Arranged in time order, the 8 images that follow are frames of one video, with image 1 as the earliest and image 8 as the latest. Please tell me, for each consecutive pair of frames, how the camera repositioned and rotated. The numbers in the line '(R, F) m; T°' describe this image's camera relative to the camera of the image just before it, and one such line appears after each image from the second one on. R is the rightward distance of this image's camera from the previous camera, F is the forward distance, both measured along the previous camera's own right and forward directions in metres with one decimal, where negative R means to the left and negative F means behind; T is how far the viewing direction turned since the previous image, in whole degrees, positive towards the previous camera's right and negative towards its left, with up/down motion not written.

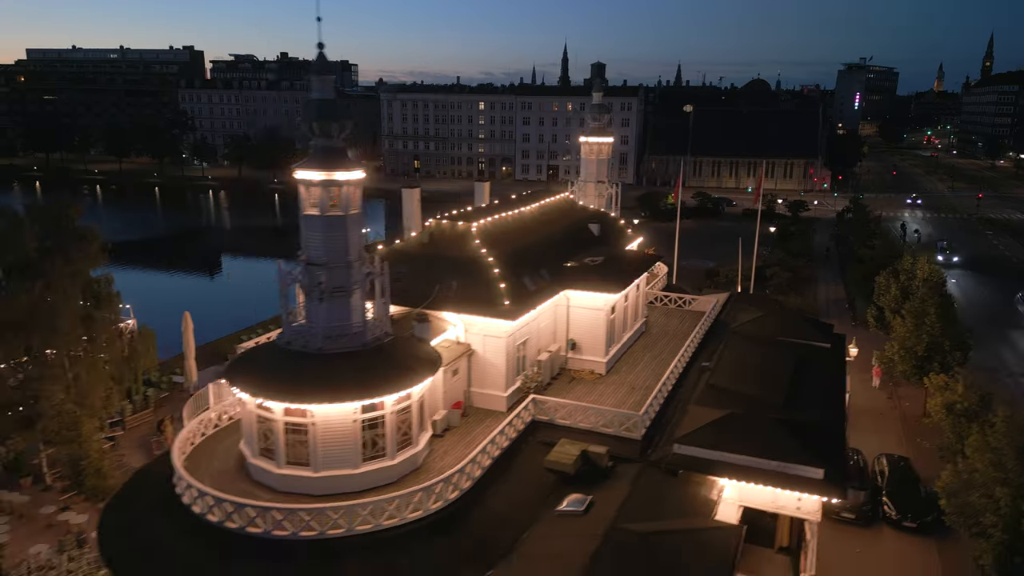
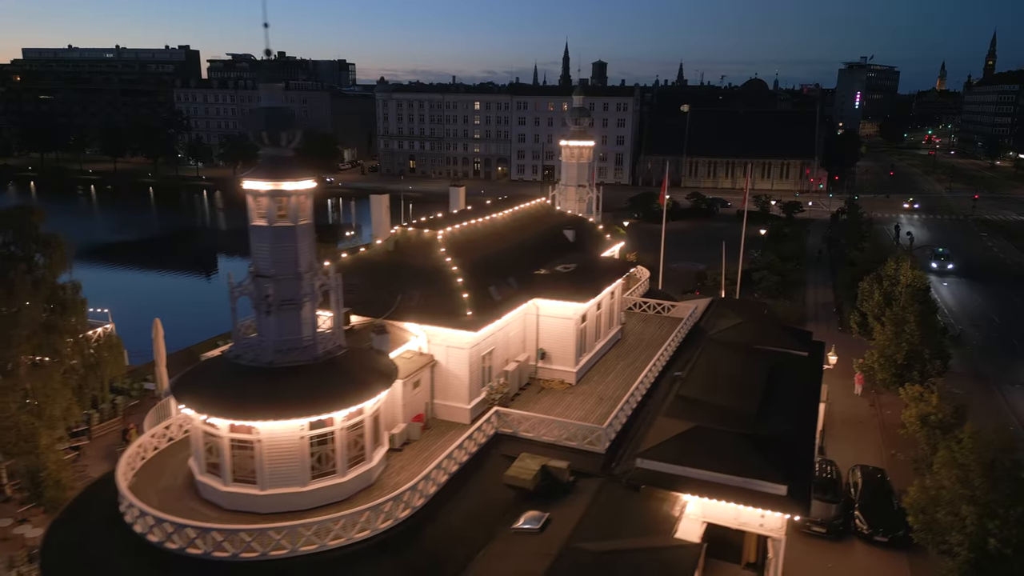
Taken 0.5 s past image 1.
(+1.0, +0.4) m; 0°
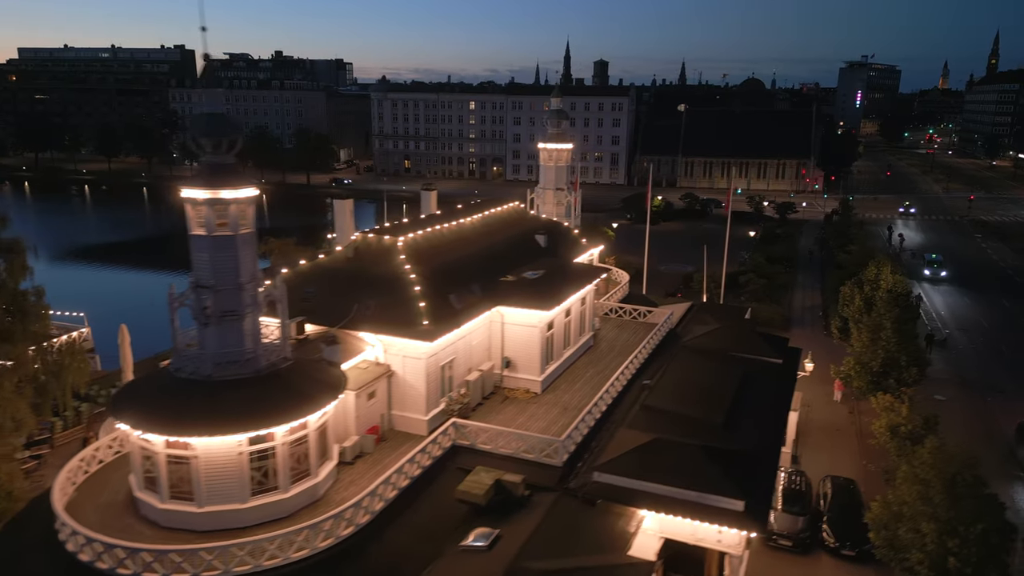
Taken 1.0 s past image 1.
(+1.1, +0.4) m; 0°
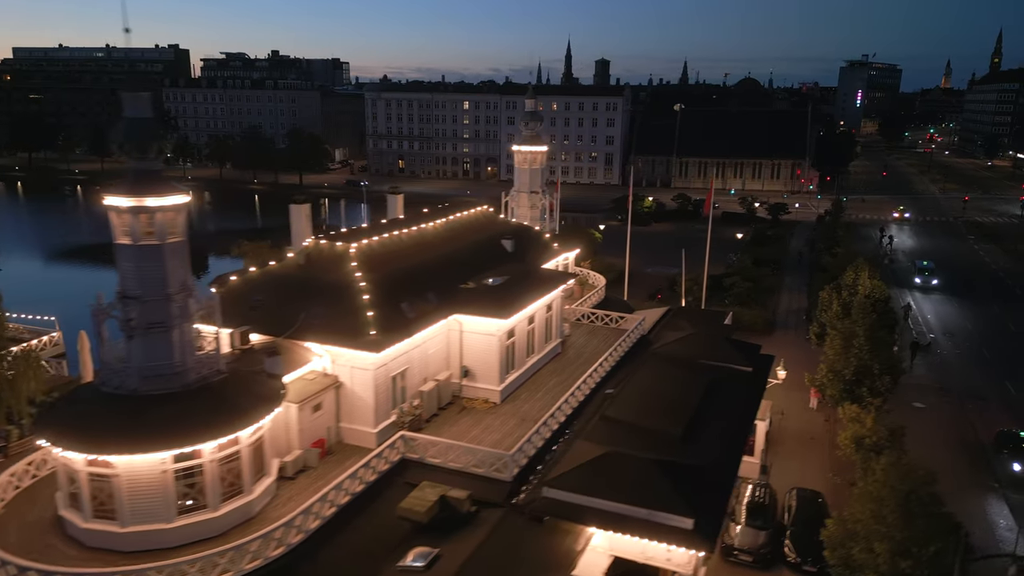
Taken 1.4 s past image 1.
(+1.2, +0.6) m; 0°
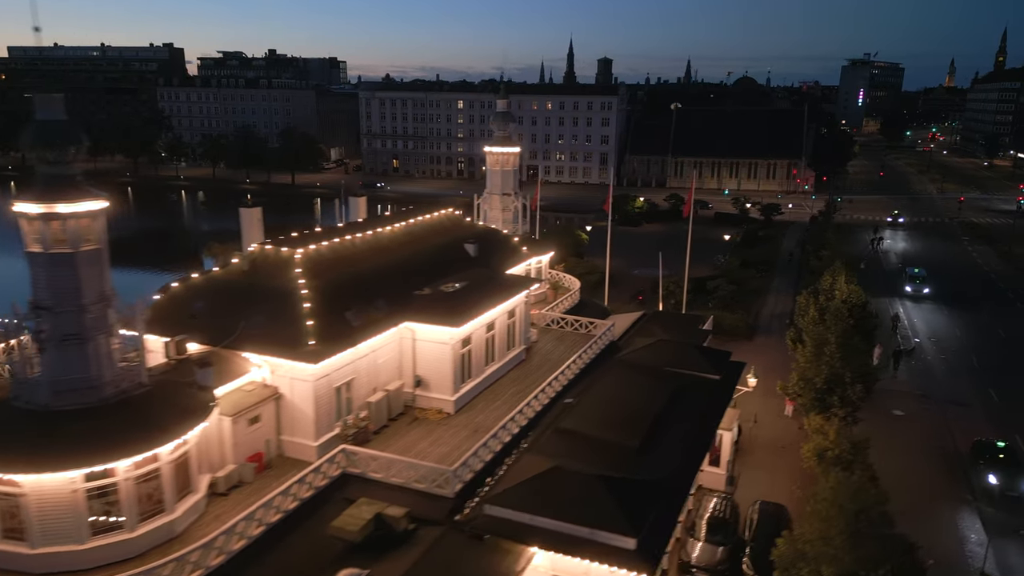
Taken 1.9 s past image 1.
(+1.3, +0.7) m; 0°
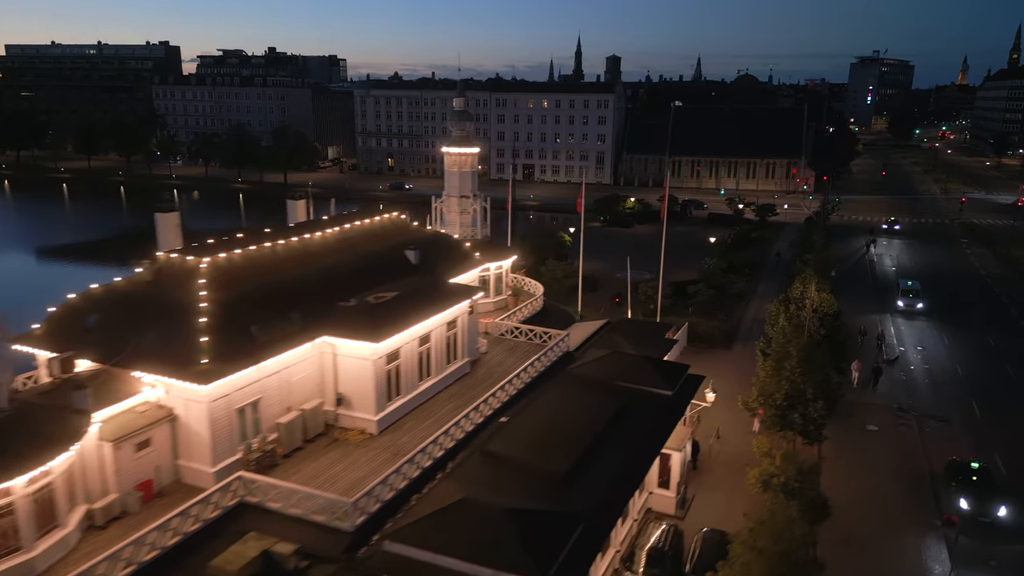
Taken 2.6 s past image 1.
(+2.0, +1.5) m; -1°
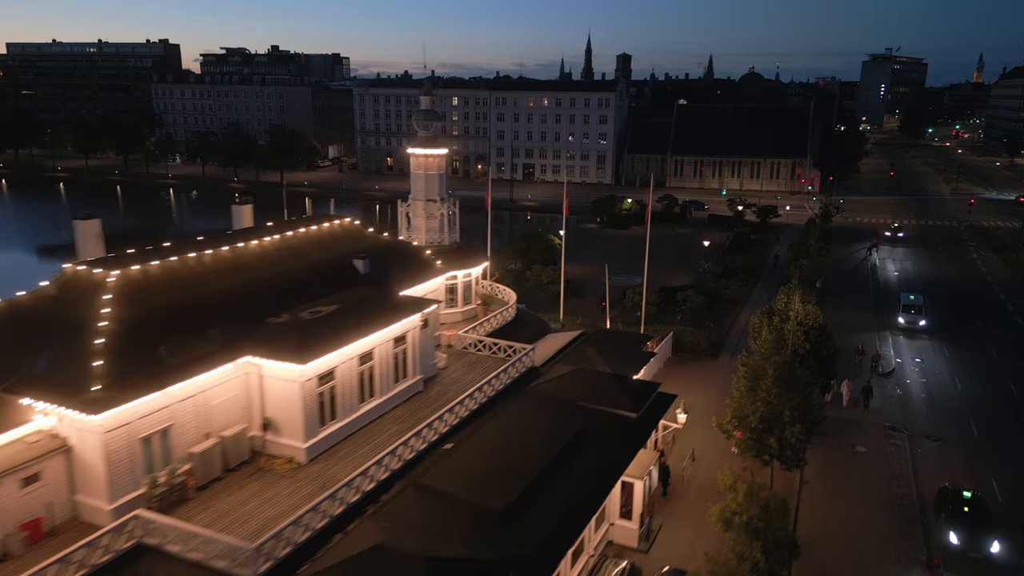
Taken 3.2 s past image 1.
(+1.6, +1.7) m; -1°
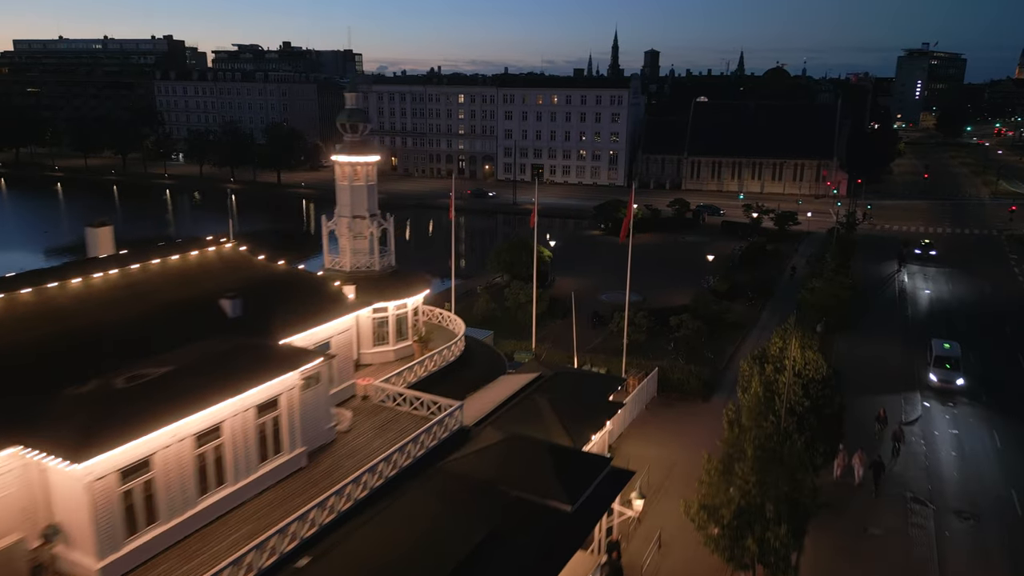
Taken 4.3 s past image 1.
(+2.7, +5.1) m; -2°
